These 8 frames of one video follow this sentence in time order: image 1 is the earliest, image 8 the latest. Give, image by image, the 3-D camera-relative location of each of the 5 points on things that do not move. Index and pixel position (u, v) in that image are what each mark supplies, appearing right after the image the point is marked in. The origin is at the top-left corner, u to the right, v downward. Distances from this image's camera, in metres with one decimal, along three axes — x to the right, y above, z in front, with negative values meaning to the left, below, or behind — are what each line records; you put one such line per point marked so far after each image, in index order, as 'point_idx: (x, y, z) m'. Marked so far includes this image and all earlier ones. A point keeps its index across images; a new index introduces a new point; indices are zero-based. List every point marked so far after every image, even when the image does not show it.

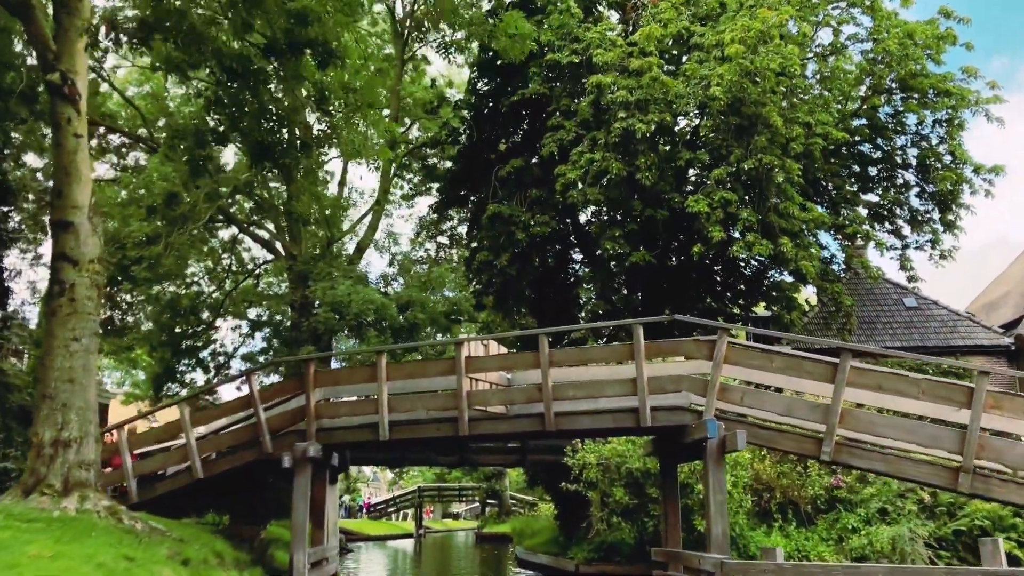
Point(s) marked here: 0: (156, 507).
0: (-5.1, -3.1, +12.8) m
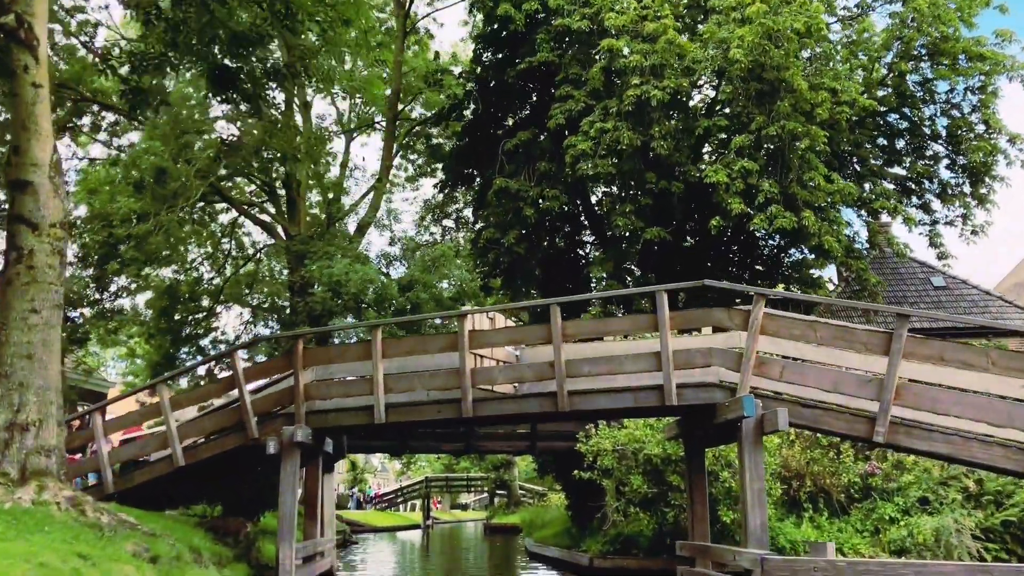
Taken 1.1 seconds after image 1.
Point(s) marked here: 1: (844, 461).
0: (-5.0, -2.8, +11.8) m
1: (+5.0, -2.6, +13.6) m
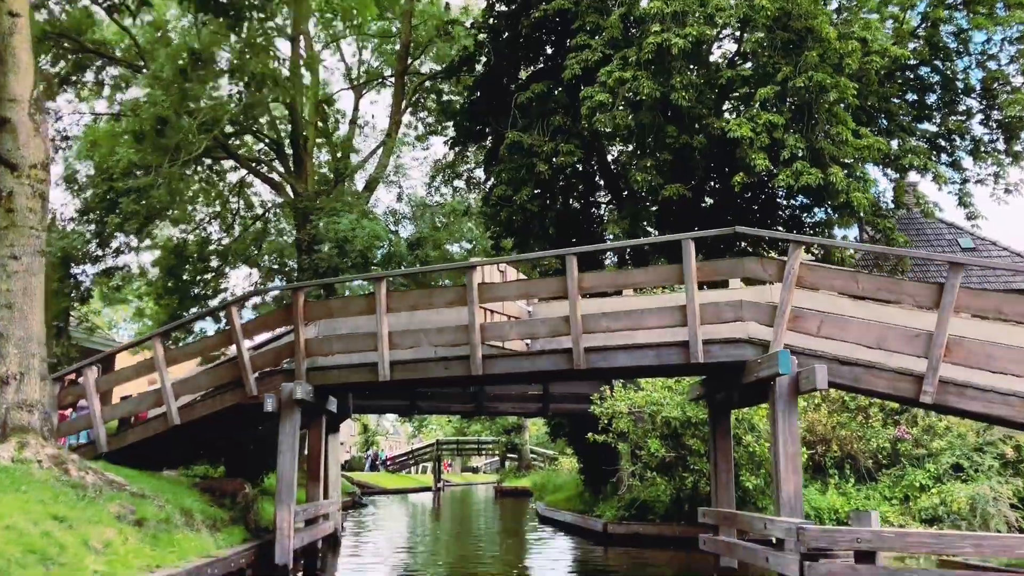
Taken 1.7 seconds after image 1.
0: (-4.8, -2.1, +11.3) m
1: (+5.2, -2.0, +13.0) m
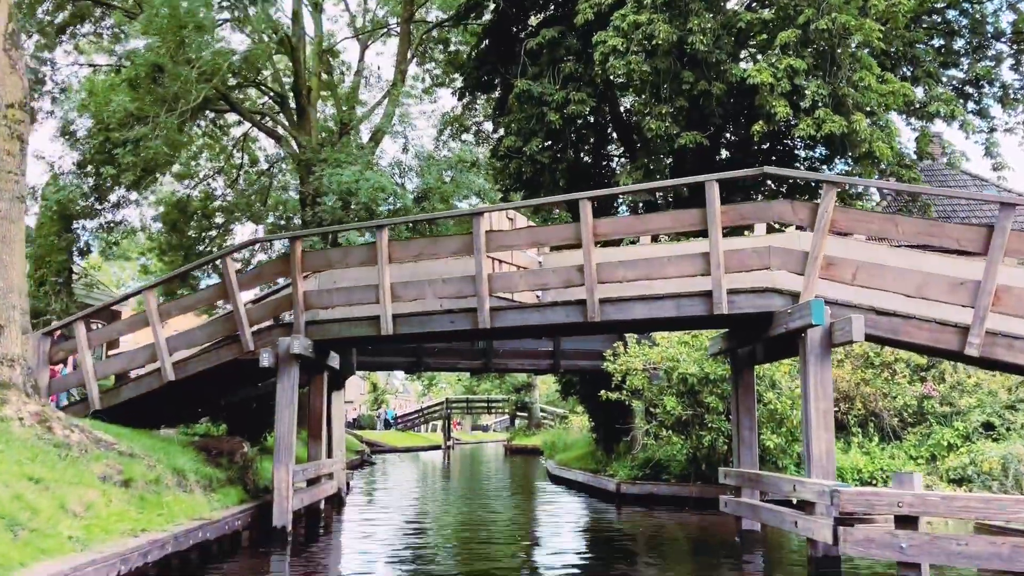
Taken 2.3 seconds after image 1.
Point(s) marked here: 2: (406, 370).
0: (-4.7, -1.5, +10.8) m
1: (+5.3, -1.3, +12.4) m
2: (-1.7, -1.3, +14.1) m
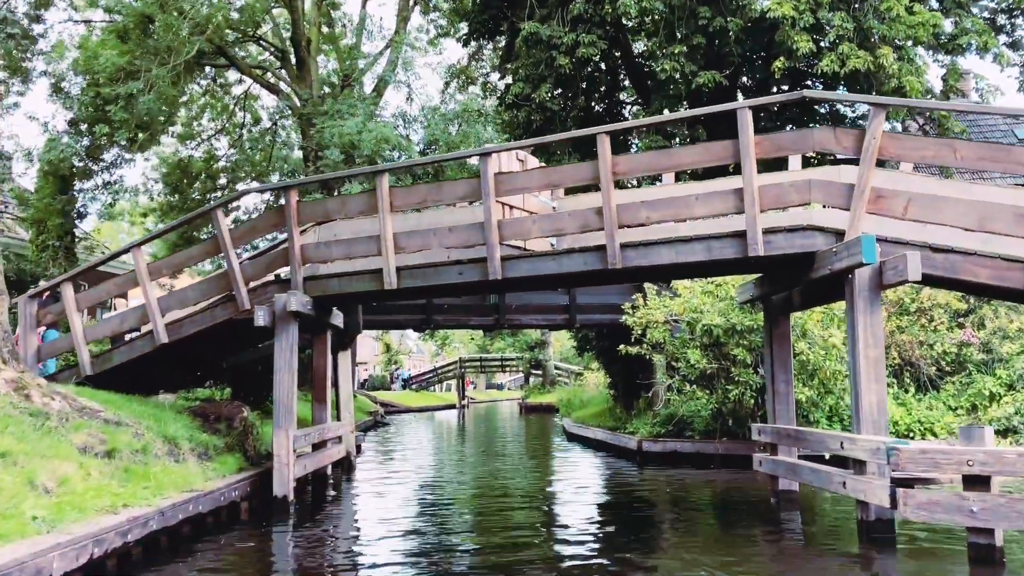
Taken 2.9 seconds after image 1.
0: (-4.5, -1.1, +10.3) m
1: (+5.5, -0.5, +11.7) m
2: (-1.5, -0.6, +13.5) m
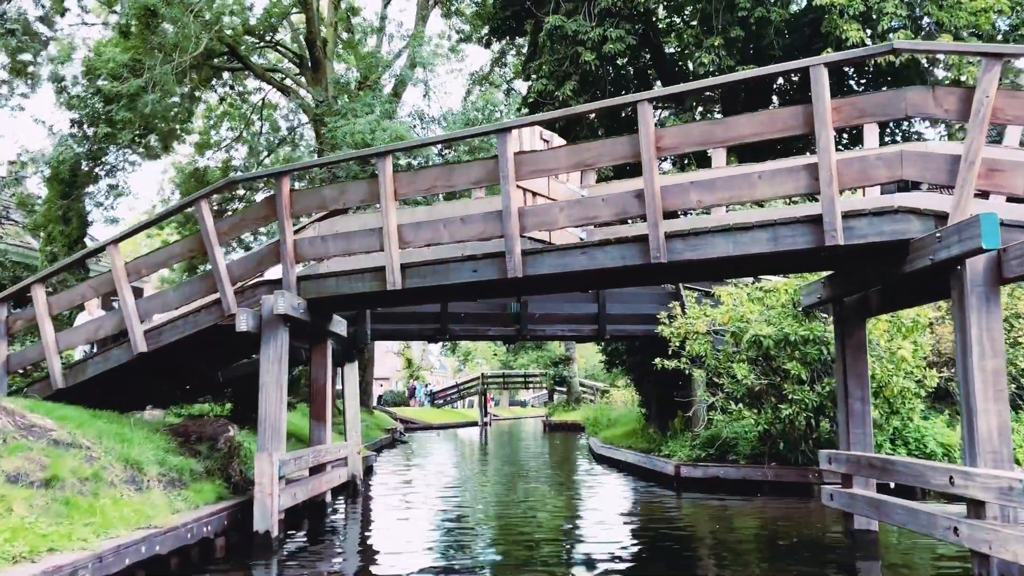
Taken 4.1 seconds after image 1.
0: (-4.3, -1.1, +9.2) m
1: (+5.8, -0.6, +10.4) m
2: (-1.1, -0.7, +12.3) m
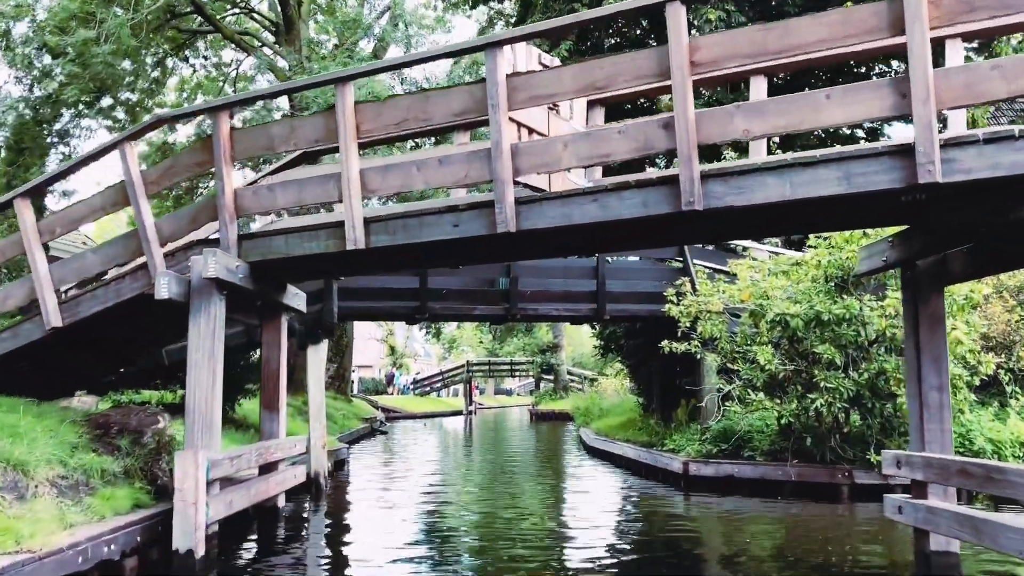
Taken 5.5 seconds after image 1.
0: (-4.4, -0.8, +7.8) m
1: (+5.7, -0.4, +9.1) m
2: (-1.3, -0.4, +10.9) m
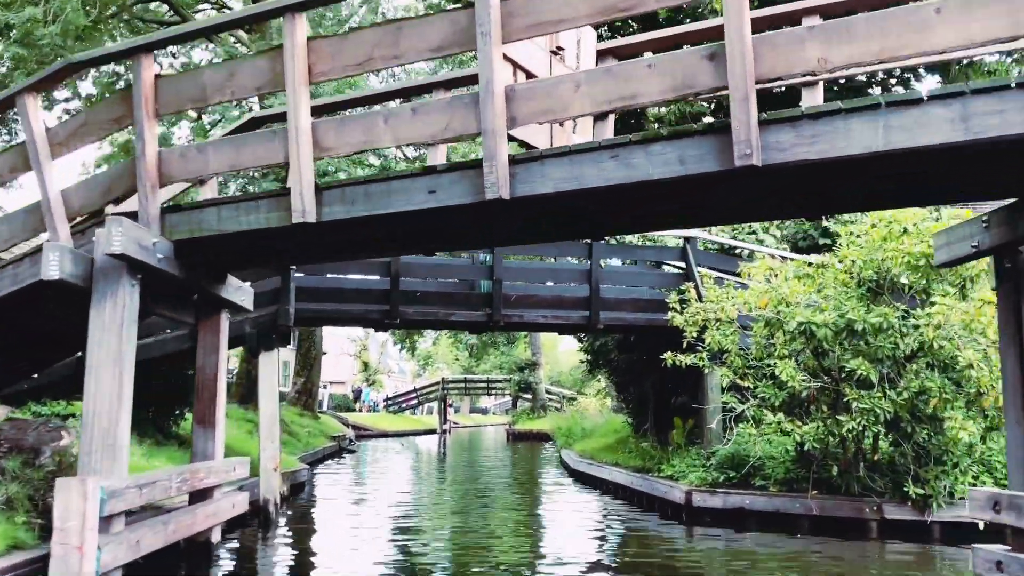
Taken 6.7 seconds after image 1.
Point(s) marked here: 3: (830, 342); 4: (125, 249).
0: (-4.5, -0.7, +6.4) m
1: (+5.5, -0.5, +8.0) m
2: (-1.5, -0.4, +9.7) m
3: (+2.6, -0.4, +7.4) m
4: (-2.0, +0.2, +4.6) m
